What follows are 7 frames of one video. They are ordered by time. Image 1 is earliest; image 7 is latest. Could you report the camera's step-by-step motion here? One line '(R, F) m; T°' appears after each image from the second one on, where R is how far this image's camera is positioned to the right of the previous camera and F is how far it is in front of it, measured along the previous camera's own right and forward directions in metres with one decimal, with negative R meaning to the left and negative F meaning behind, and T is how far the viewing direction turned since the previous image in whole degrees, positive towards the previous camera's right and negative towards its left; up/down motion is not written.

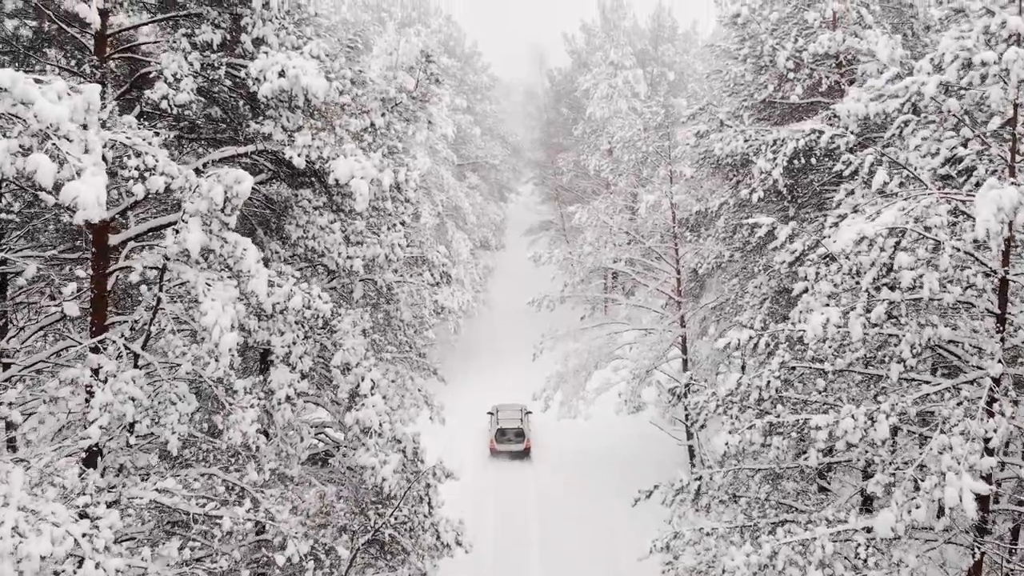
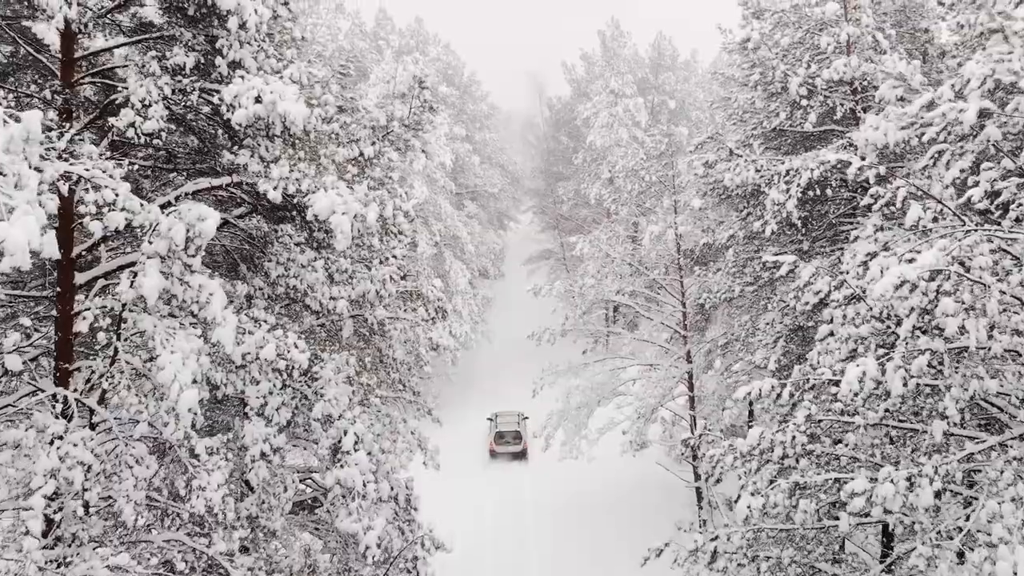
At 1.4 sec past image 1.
(0.0, +0.6) m; 0°
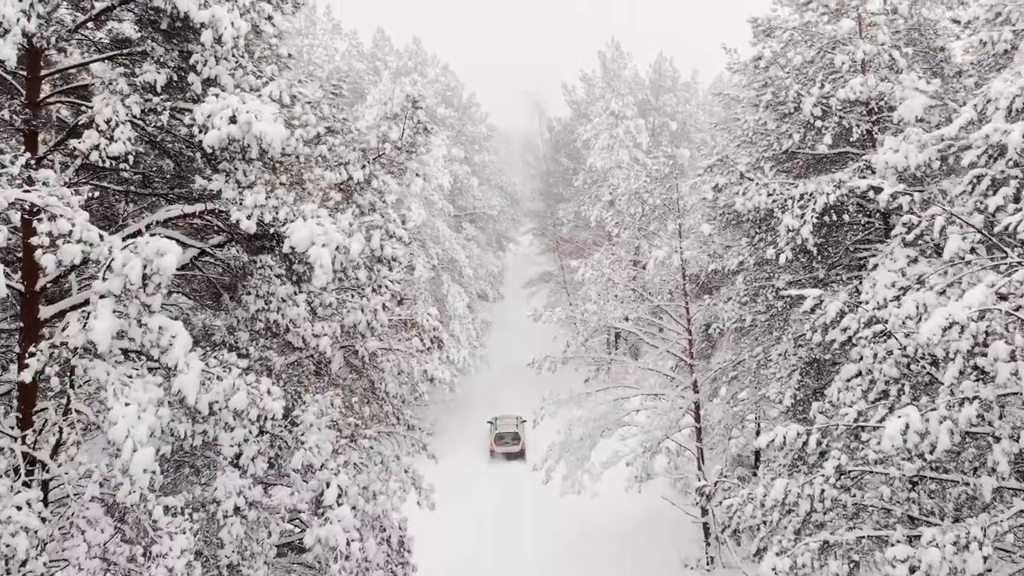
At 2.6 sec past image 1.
(0.0, +0.5) m; 0°
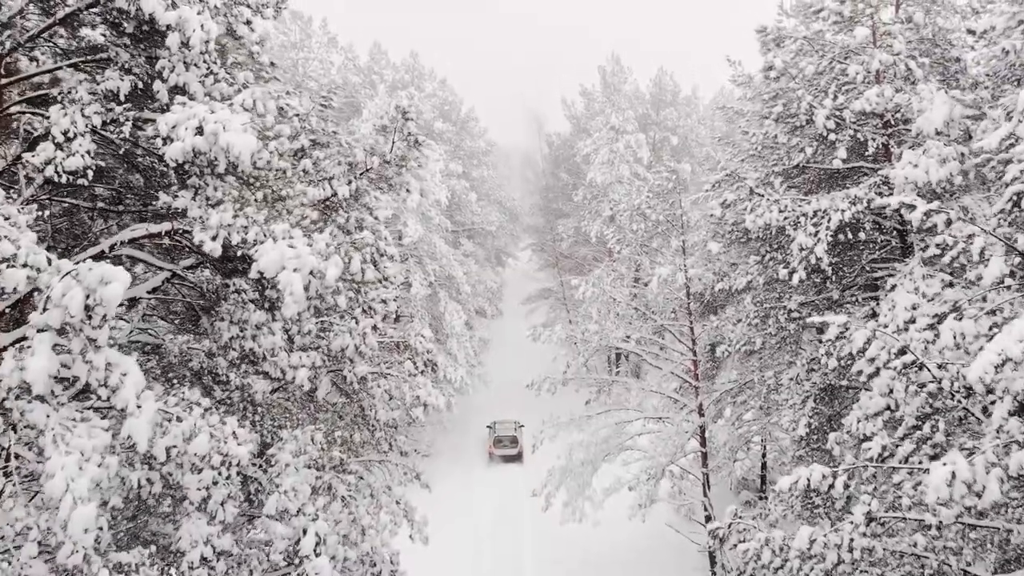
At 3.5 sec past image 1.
(0.0, +0.5) m; 0°
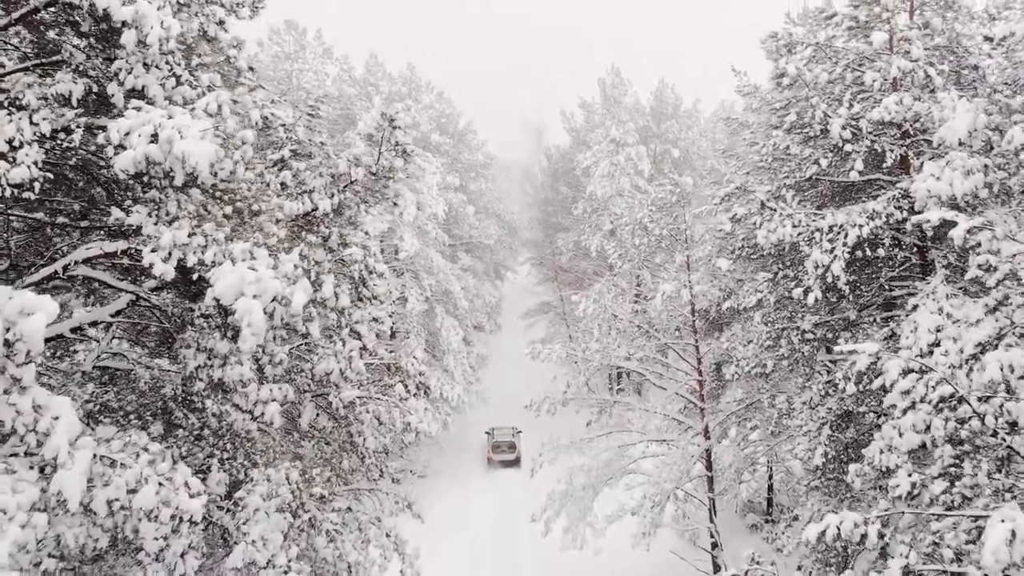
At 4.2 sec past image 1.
(0.0, +0.5) m; 0°
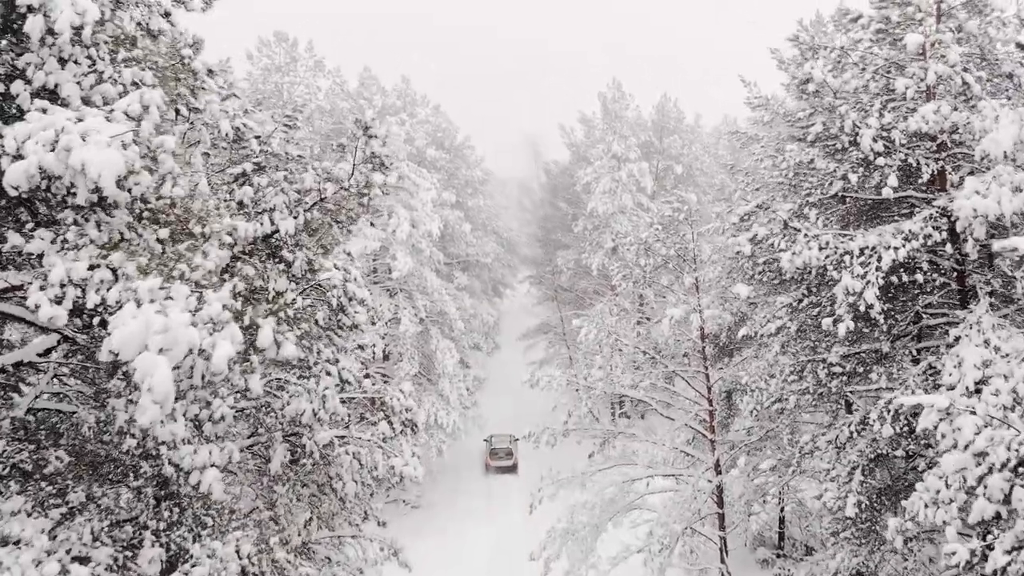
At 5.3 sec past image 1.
(0.0, +0.8) m; 0°
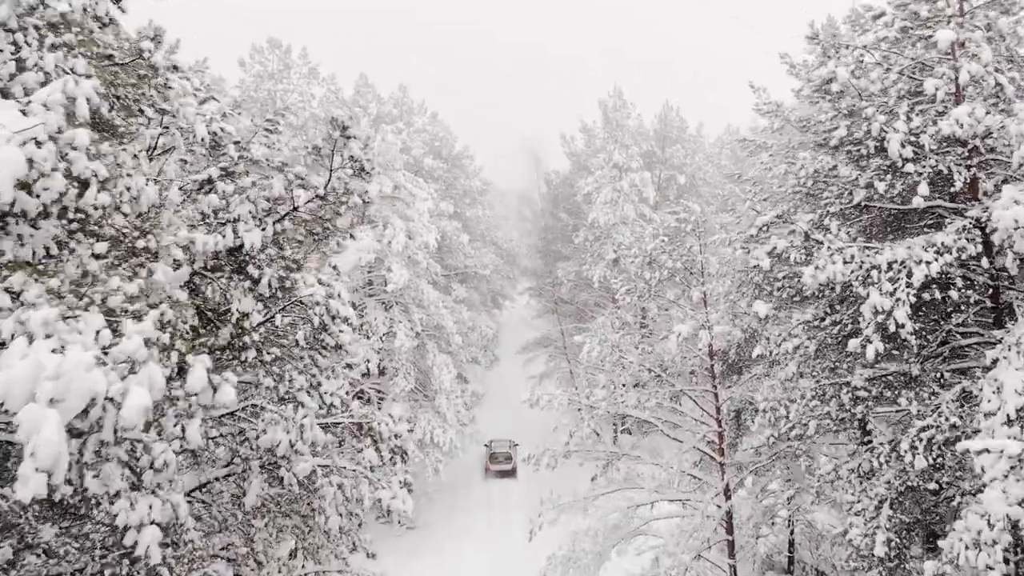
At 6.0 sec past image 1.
(0.0, +0.6) m; 0°
